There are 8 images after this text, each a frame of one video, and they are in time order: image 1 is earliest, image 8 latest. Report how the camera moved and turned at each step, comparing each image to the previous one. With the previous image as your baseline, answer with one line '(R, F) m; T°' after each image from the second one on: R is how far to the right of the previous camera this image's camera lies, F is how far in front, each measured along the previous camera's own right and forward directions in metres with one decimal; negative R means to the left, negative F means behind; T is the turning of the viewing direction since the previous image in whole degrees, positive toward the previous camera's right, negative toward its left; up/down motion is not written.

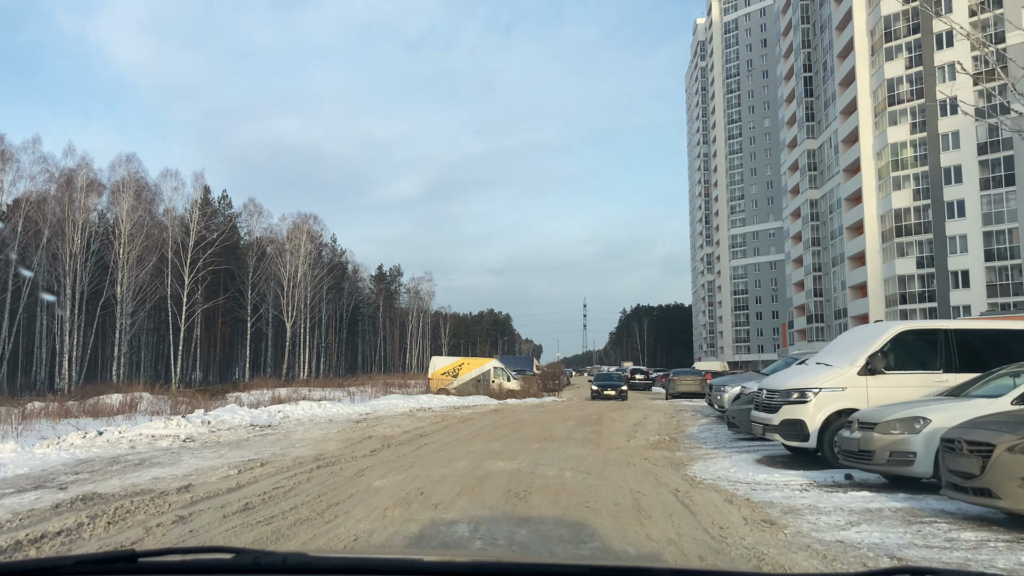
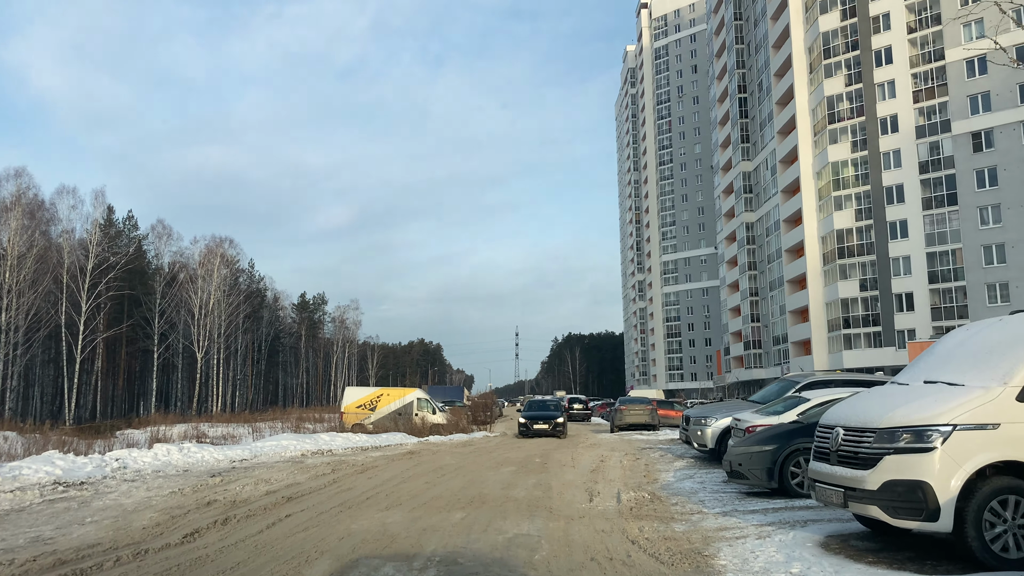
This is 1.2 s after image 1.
(+0.2, +3.6) m; +5°
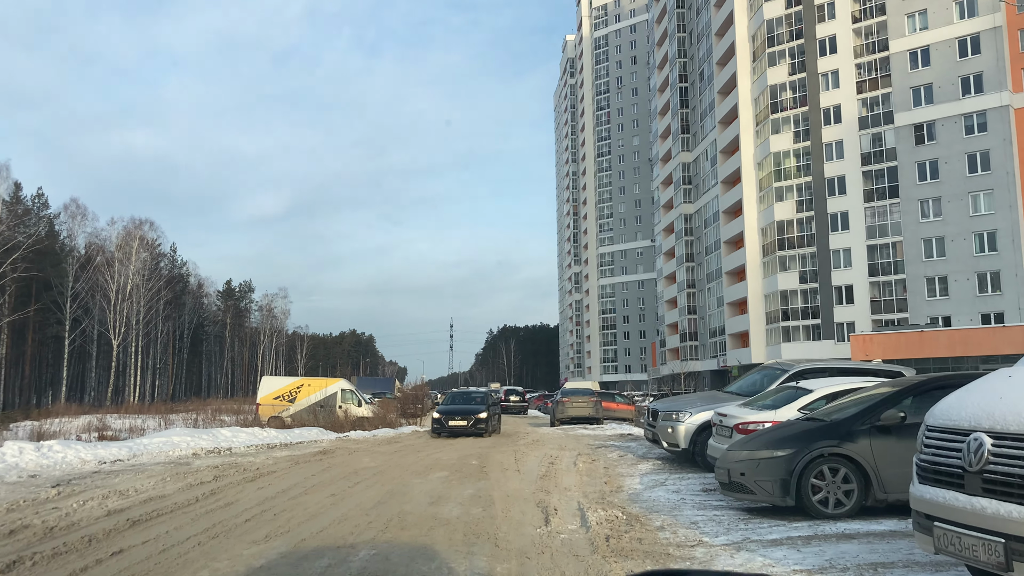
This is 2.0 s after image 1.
(0.0, +2.1) m; +5°
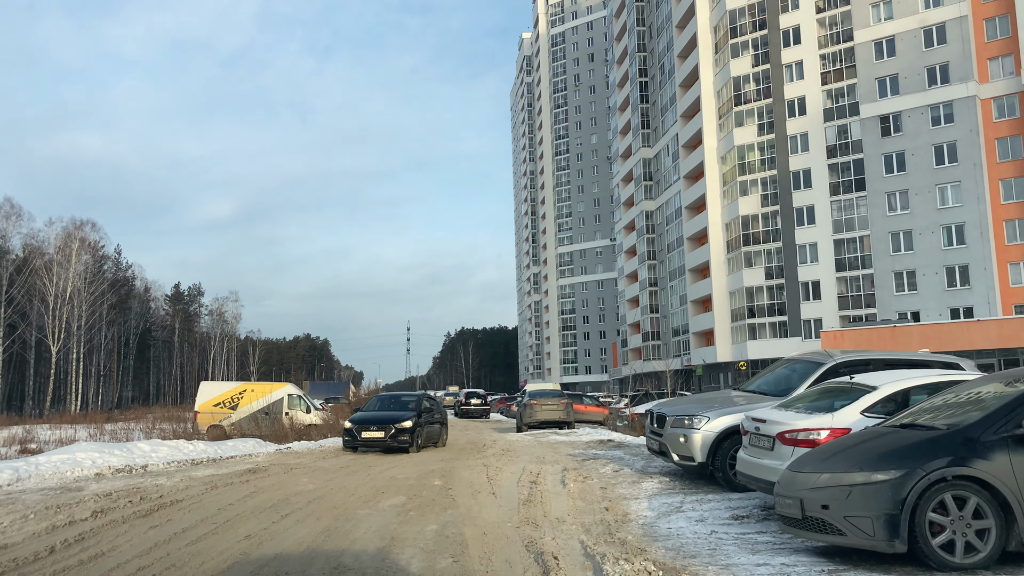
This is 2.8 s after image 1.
(-0.2, +1.9) m; +3°
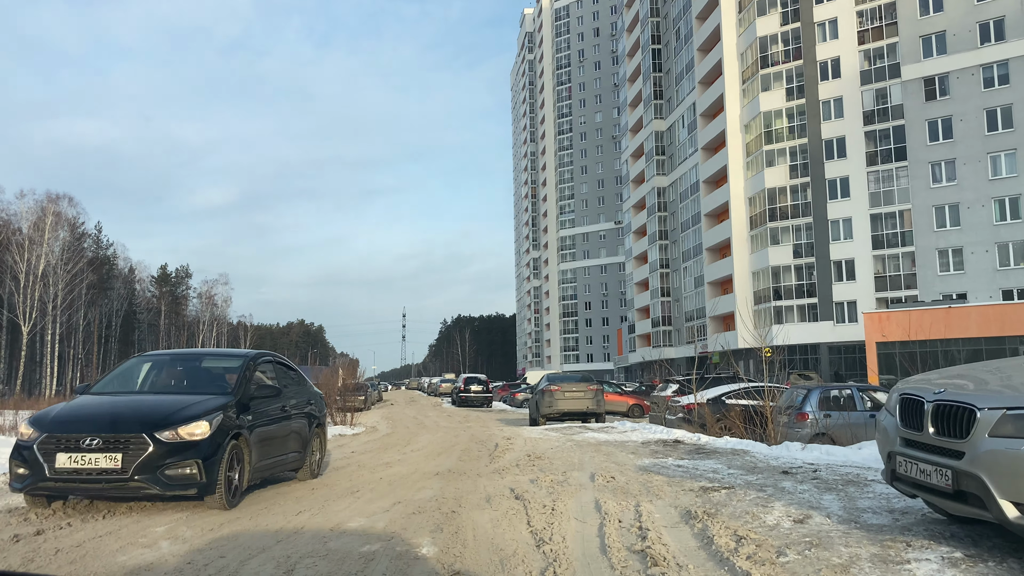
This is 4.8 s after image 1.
(-0.4, +4.3) m; 0°
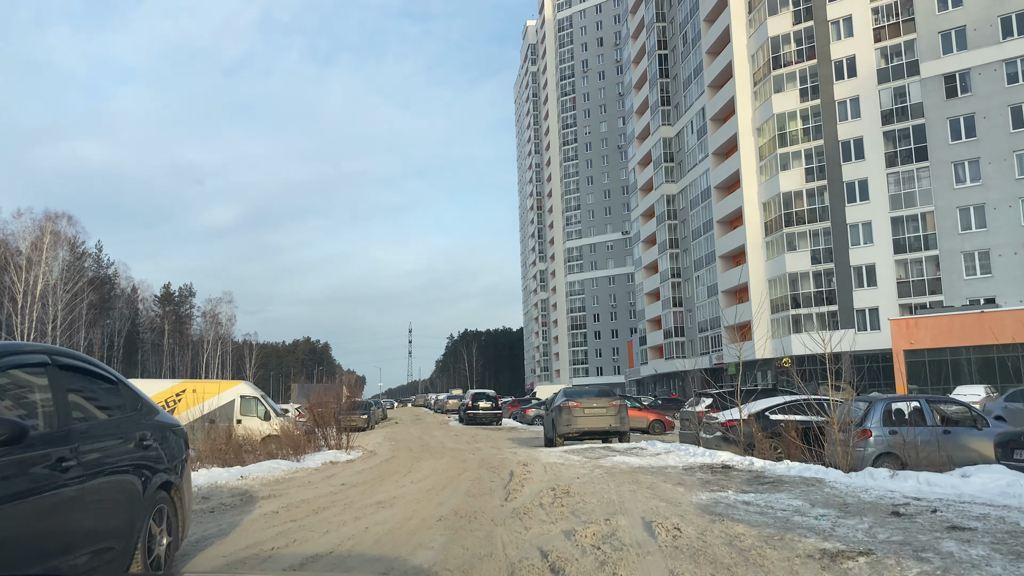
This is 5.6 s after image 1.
(-0.1, +1.5) m; 0°
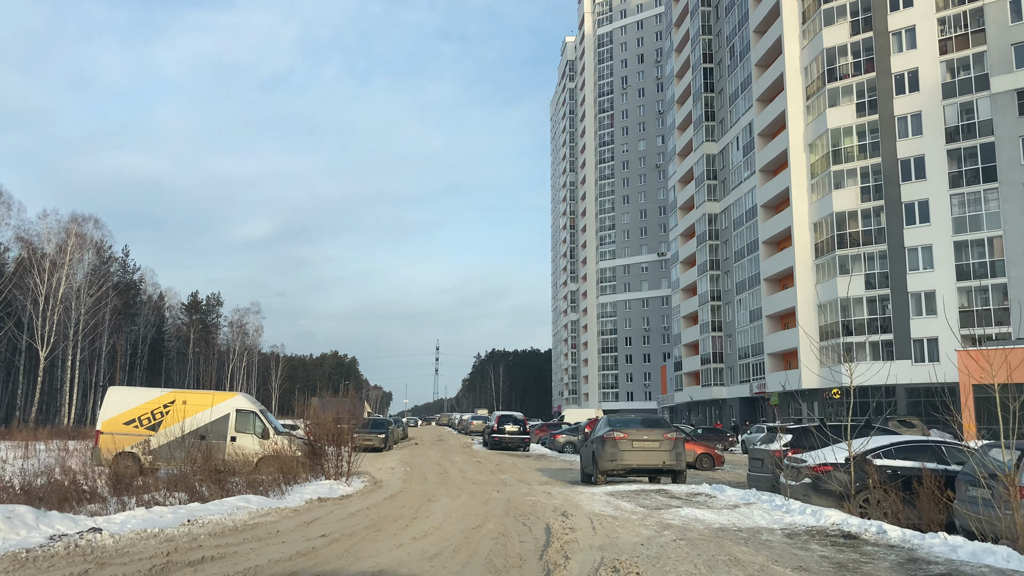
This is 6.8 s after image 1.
(-0.1, +2.2) m; -2°
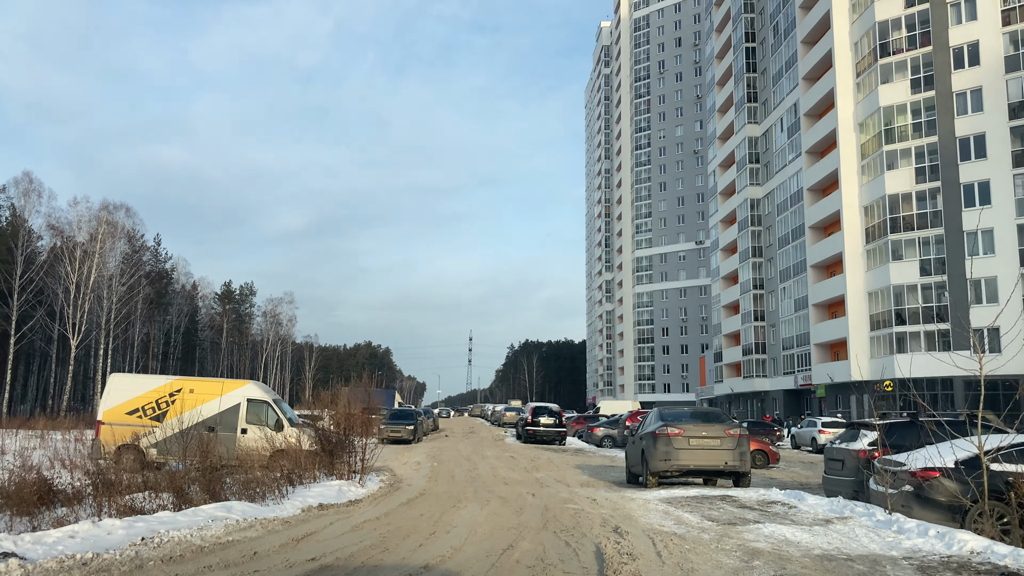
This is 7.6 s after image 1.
(-0.1, +1.5) m; -3°
